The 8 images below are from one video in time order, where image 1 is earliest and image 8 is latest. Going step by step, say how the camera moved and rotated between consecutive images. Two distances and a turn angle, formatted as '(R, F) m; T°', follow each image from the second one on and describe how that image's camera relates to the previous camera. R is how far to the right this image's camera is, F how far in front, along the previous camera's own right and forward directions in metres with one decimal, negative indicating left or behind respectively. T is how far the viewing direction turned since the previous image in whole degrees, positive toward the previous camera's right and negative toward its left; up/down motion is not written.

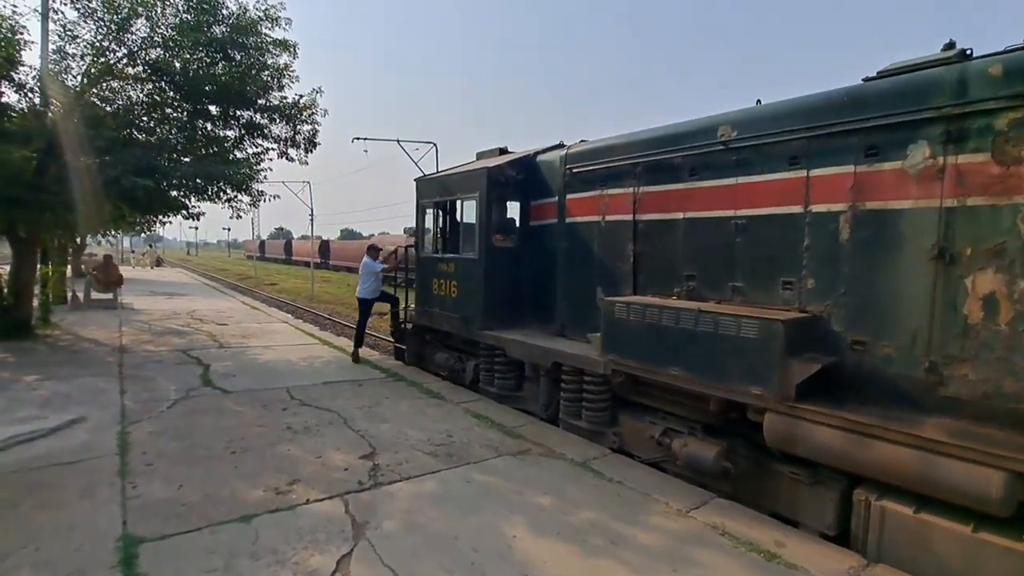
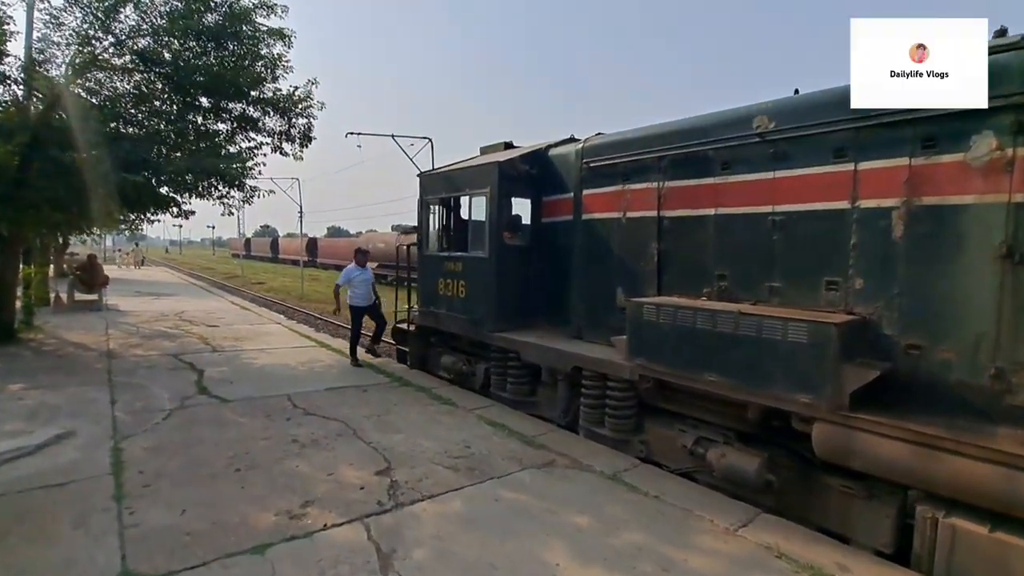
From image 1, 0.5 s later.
(-0.3, +0.3) m; +1°
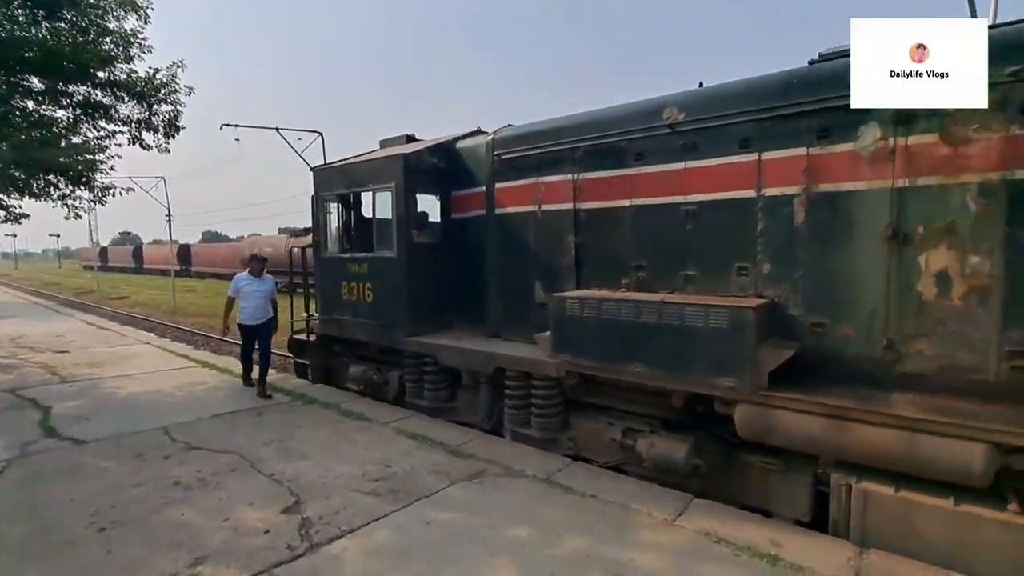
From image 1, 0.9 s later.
(-0.2, +0.3) m; +11°
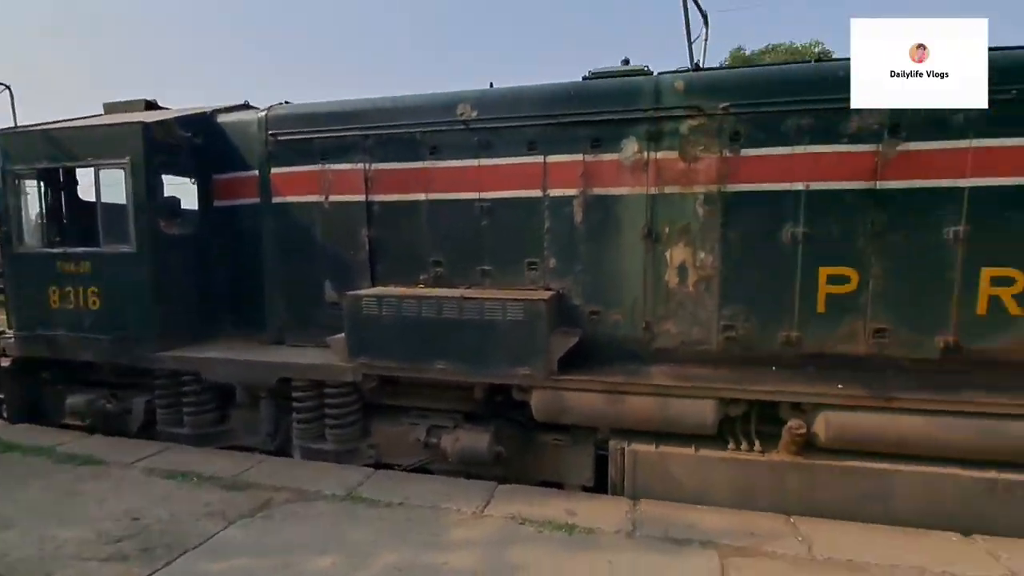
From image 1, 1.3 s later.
(-0.3, +0.2) m; +25°
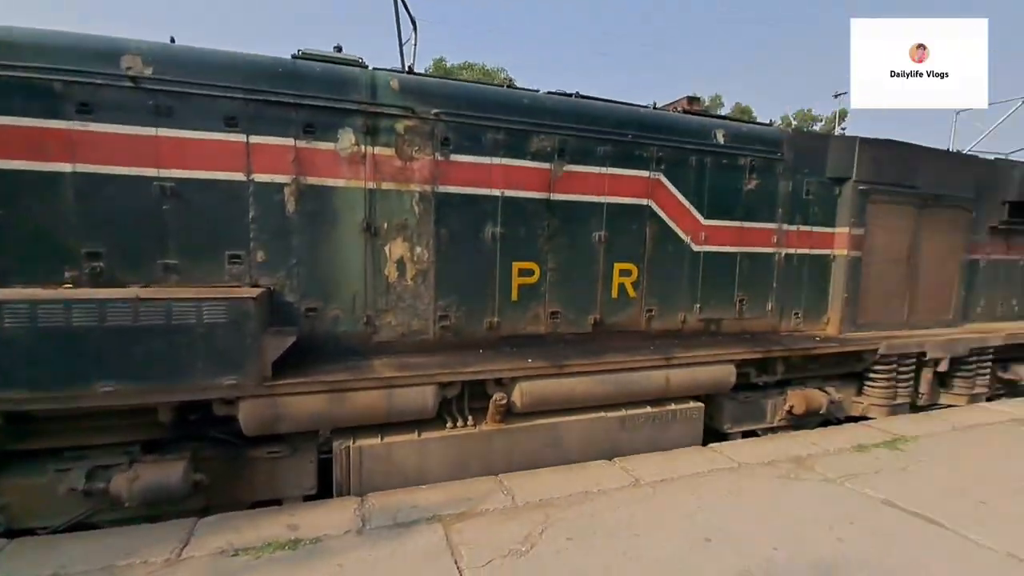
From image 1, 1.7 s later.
(-0.4, +0.1) m; +35°
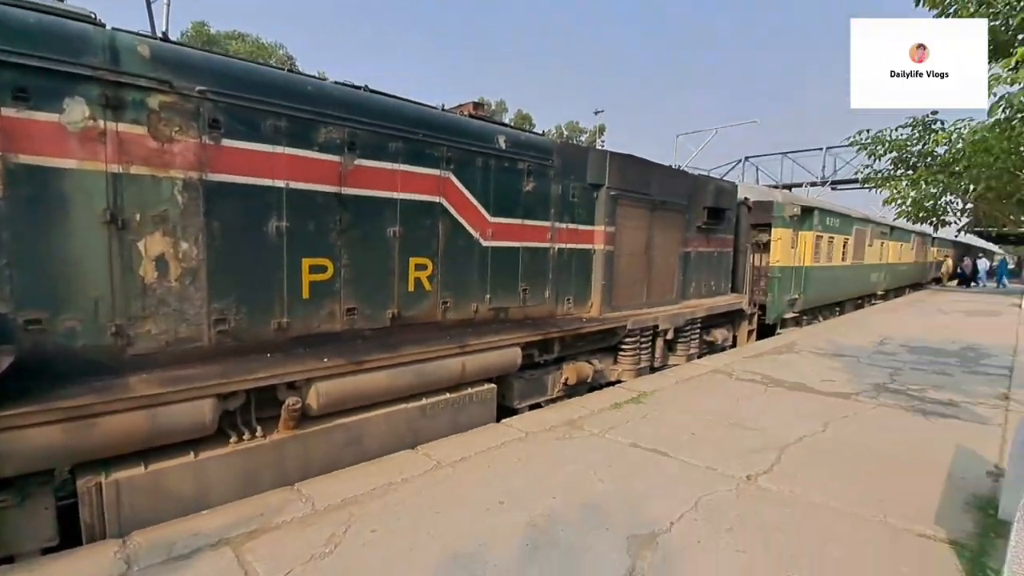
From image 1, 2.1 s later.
(-0.1, -0.1) m; +23°
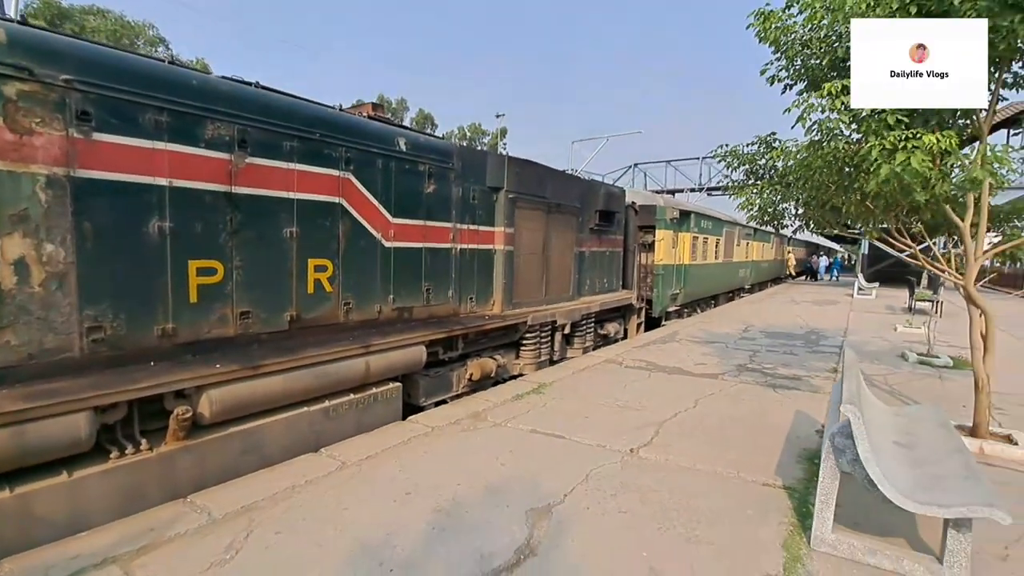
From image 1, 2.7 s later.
(0.0, -0.2) m; +10°
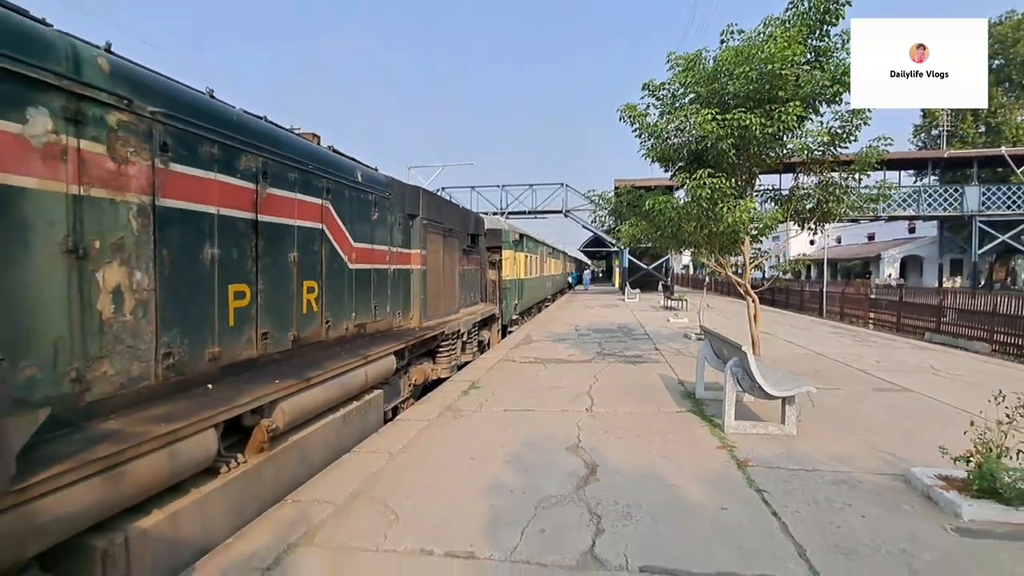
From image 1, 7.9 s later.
(-2.2, -0.7) m; +27°
